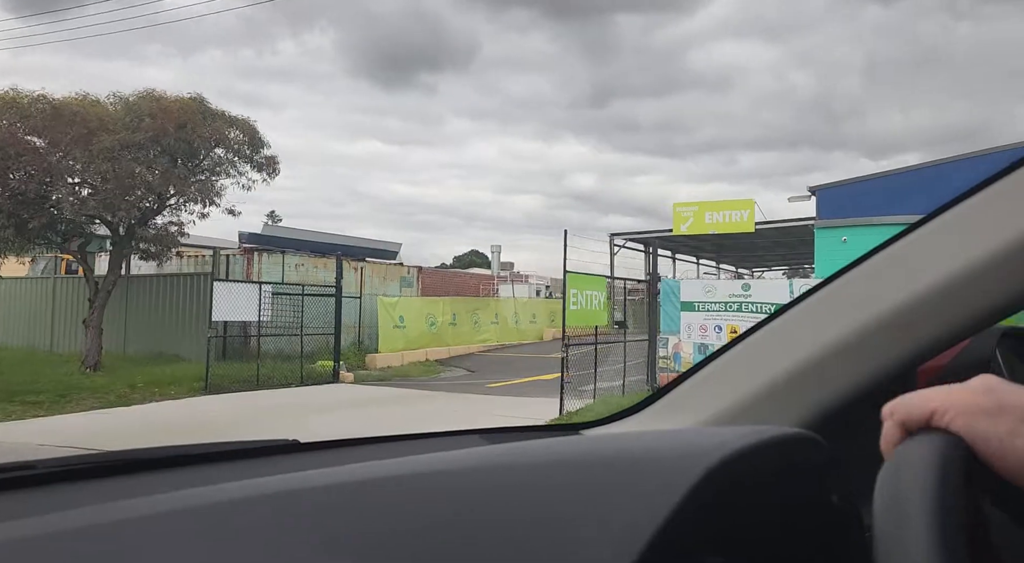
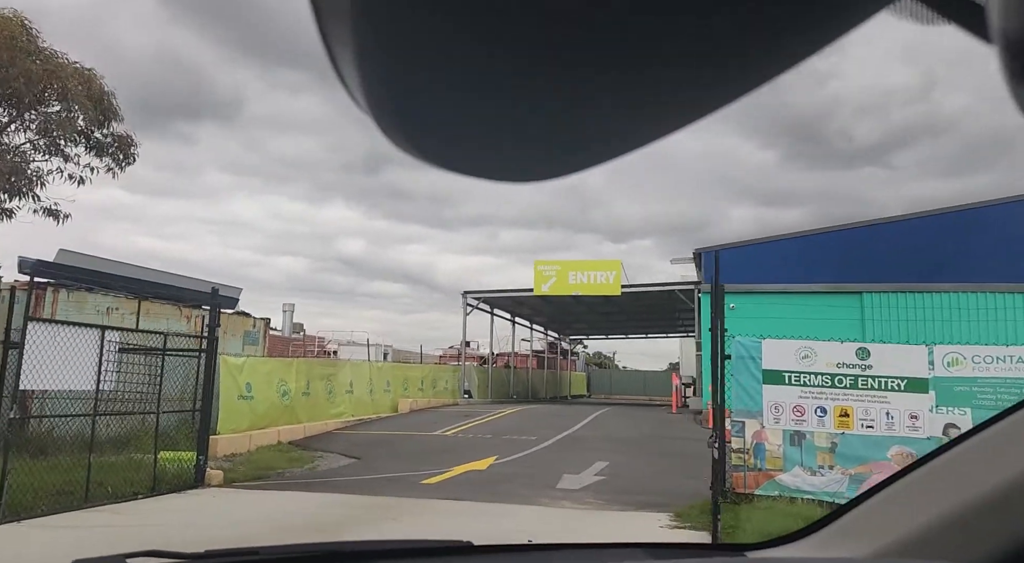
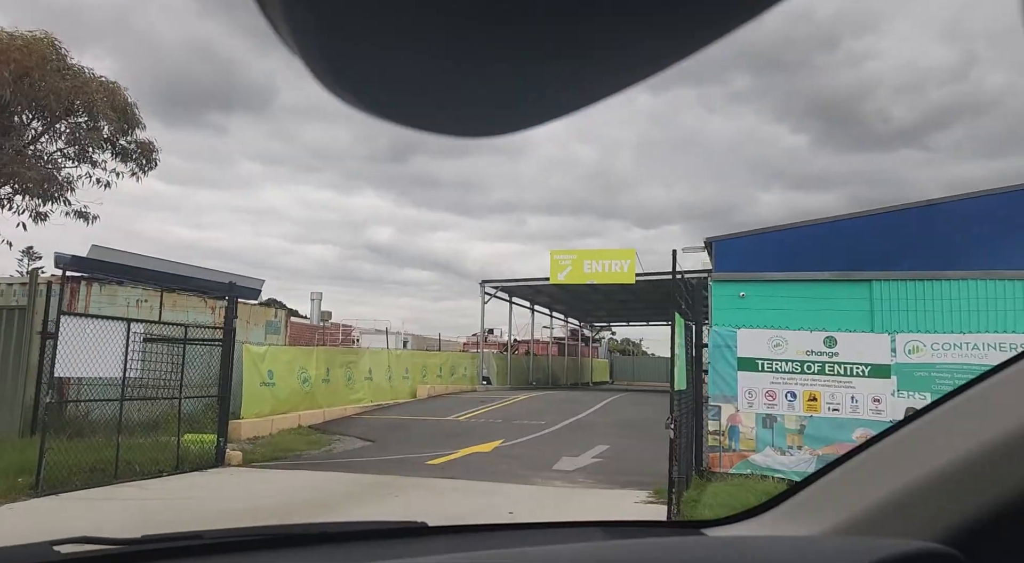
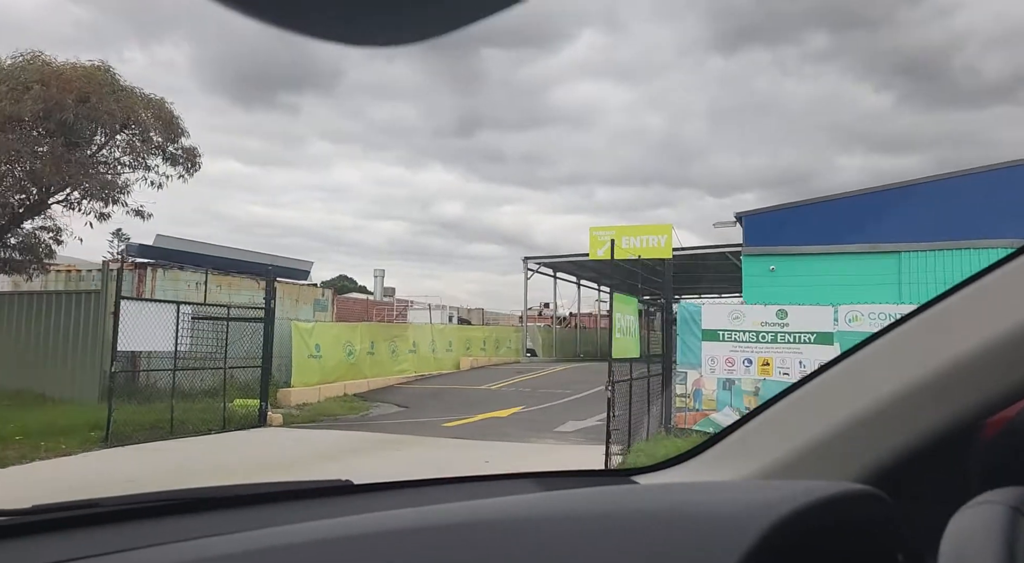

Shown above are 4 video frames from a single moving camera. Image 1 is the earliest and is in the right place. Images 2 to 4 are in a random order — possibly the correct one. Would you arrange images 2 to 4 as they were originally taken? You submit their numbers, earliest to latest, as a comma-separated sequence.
4, 3, 2
